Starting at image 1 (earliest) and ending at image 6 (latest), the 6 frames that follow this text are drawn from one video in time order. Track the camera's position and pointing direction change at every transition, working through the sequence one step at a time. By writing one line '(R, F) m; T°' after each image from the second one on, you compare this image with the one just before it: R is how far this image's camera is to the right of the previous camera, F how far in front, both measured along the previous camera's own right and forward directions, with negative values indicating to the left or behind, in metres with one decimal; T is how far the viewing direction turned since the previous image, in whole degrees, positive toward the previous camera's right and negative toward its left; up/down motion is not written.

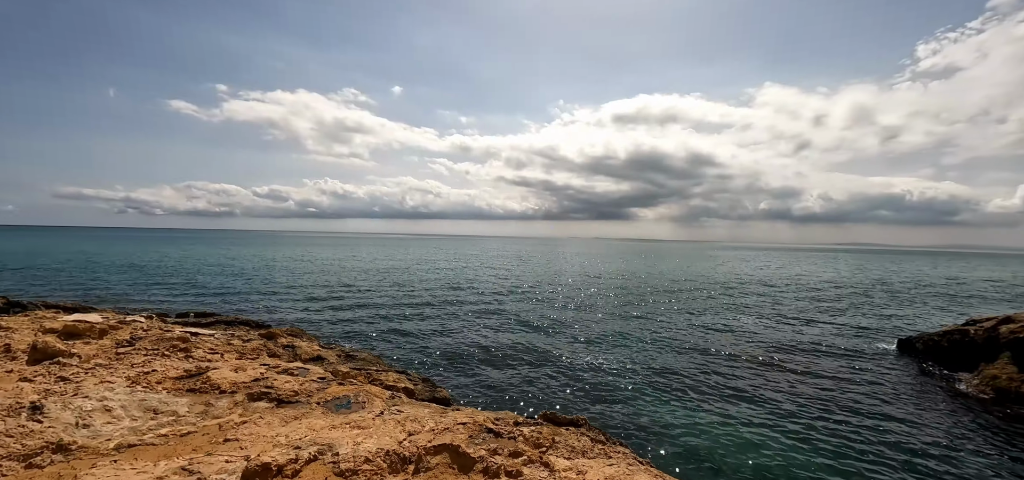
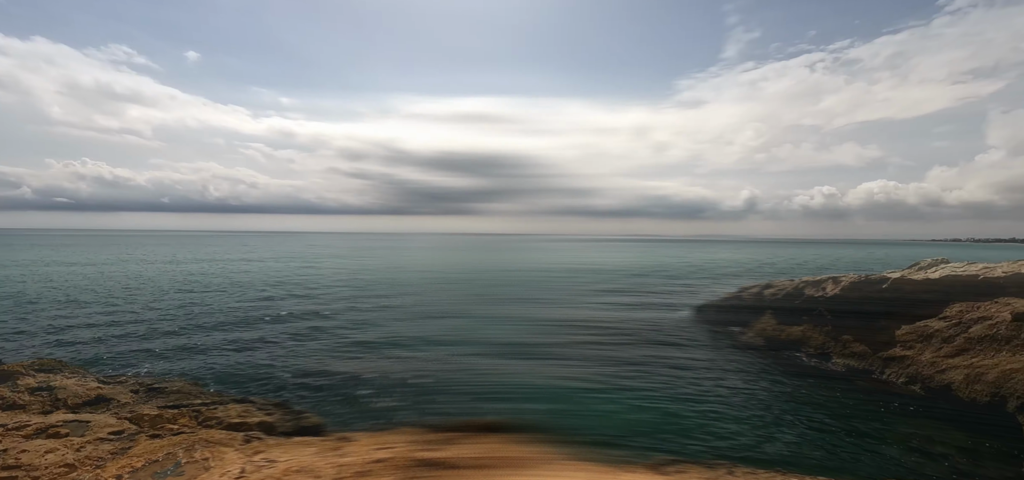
(-1.2, +1.8) m; +21°
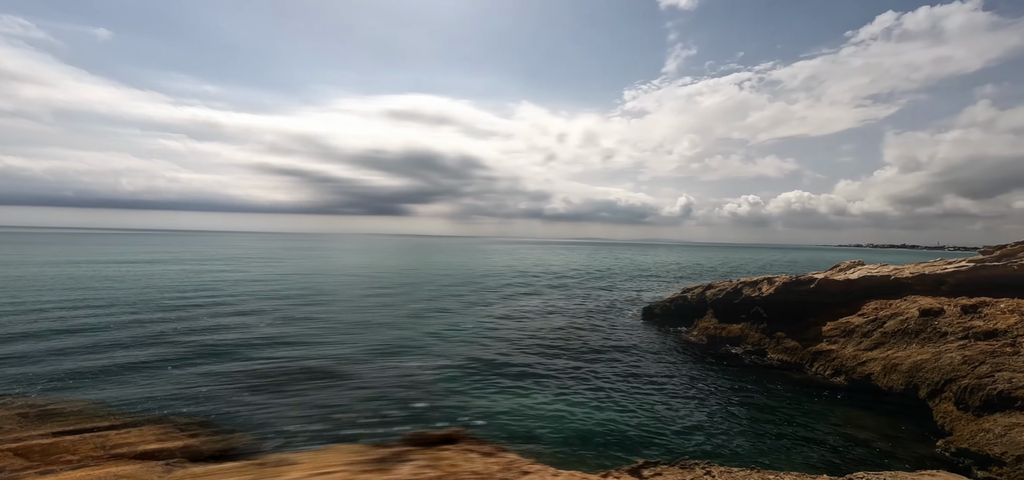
(-0.3, +0.5) m; +7°
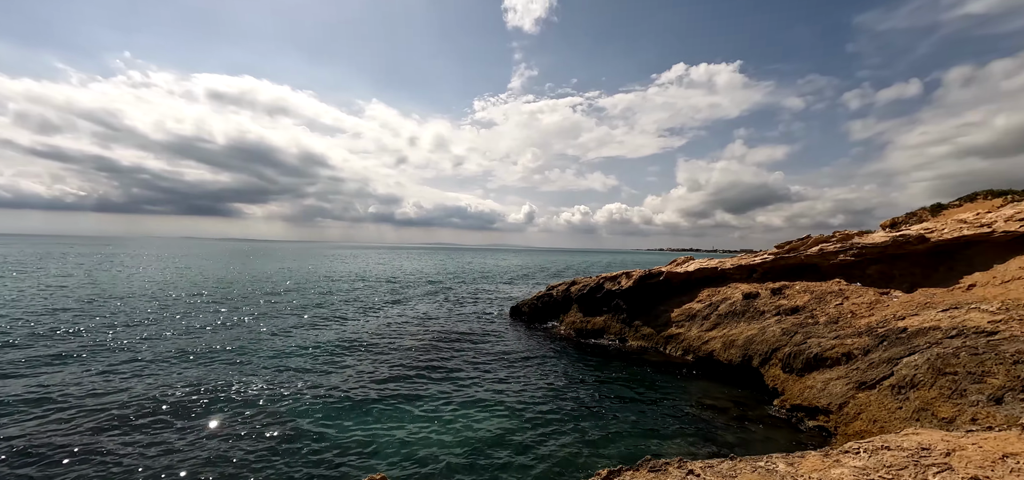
(-1.1, +1.7) m; +20°
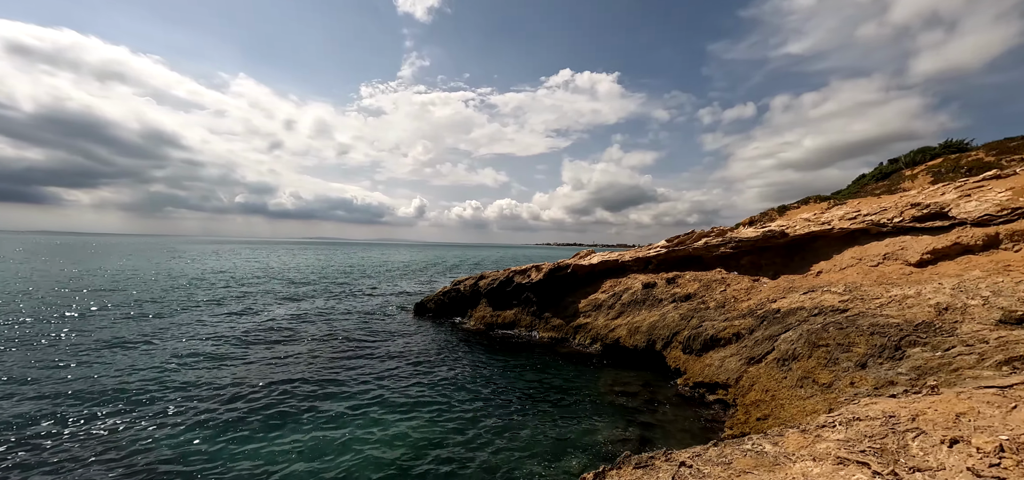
(-1.1, +0.7) m; +15°
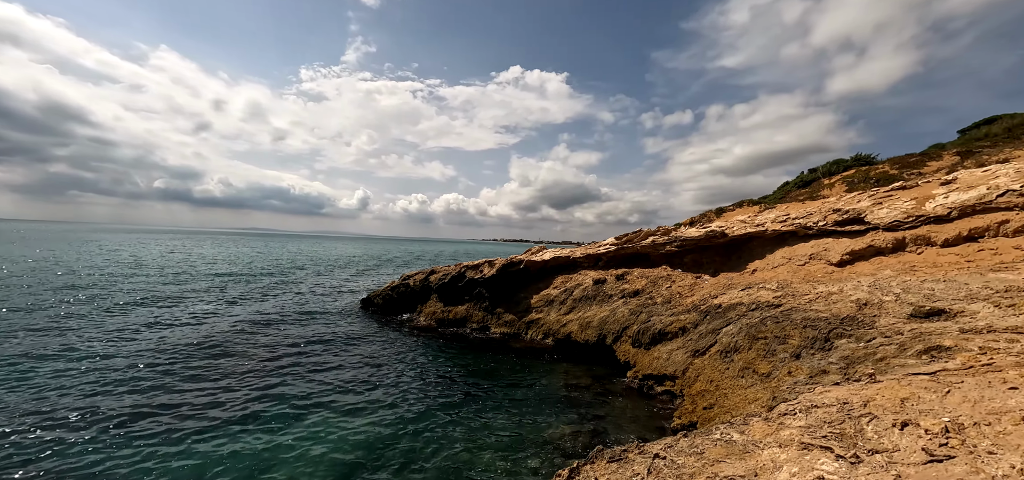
(-0.4, +0.2) m; +7°
